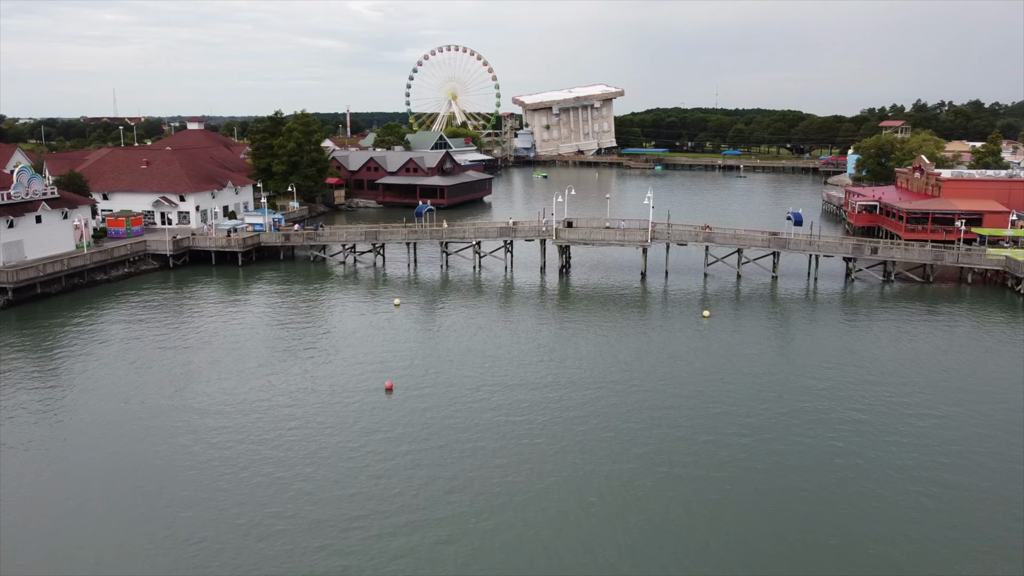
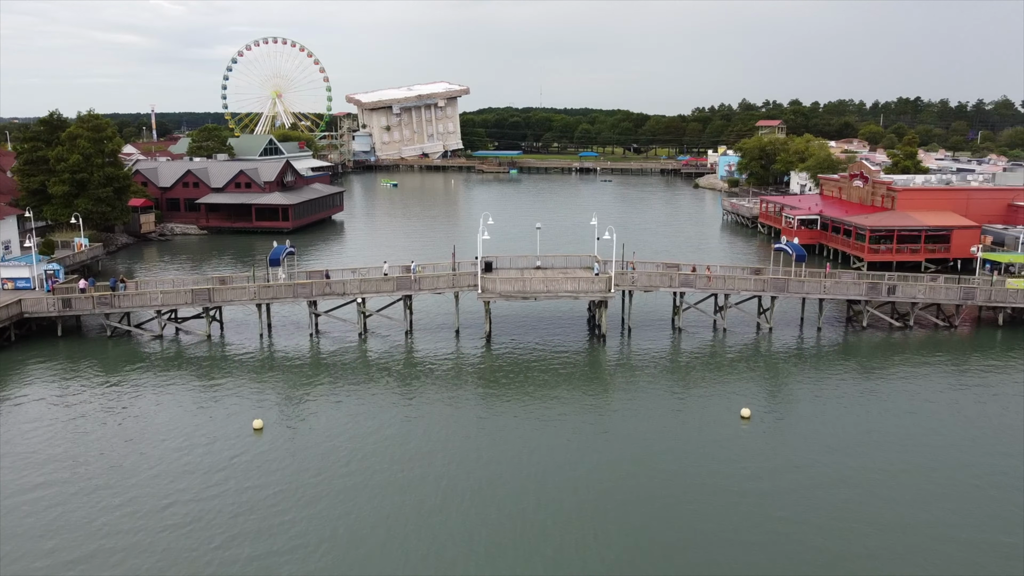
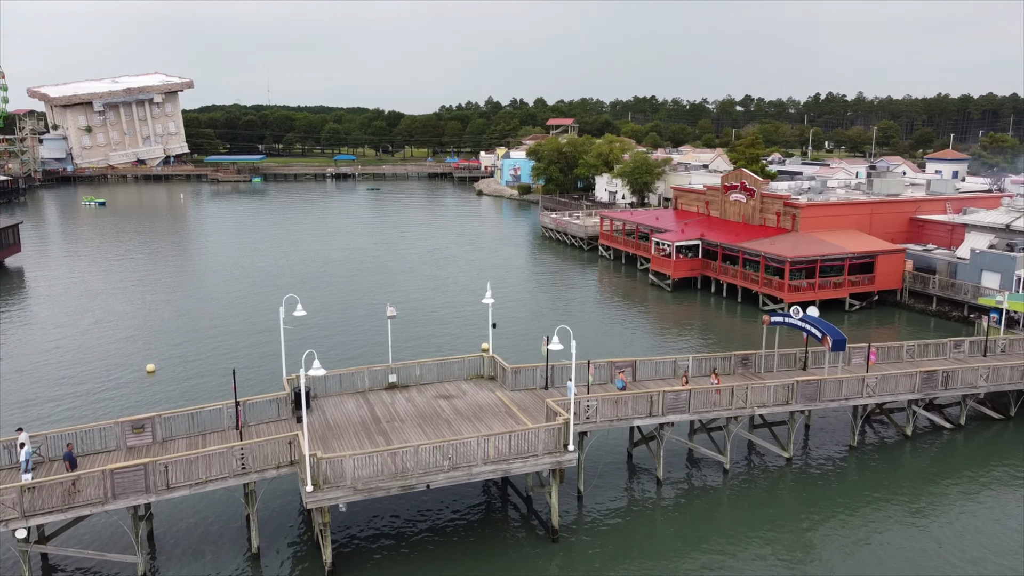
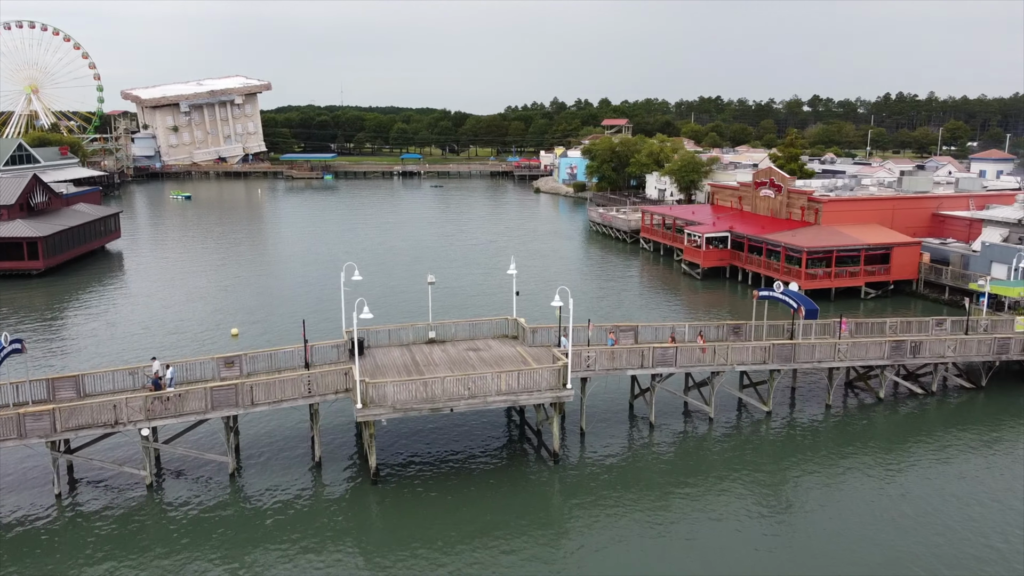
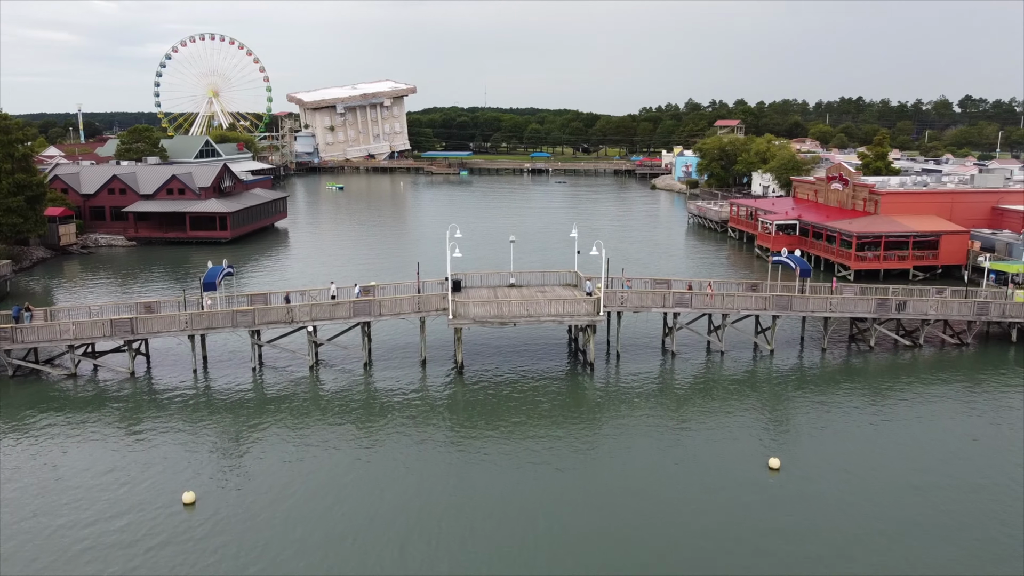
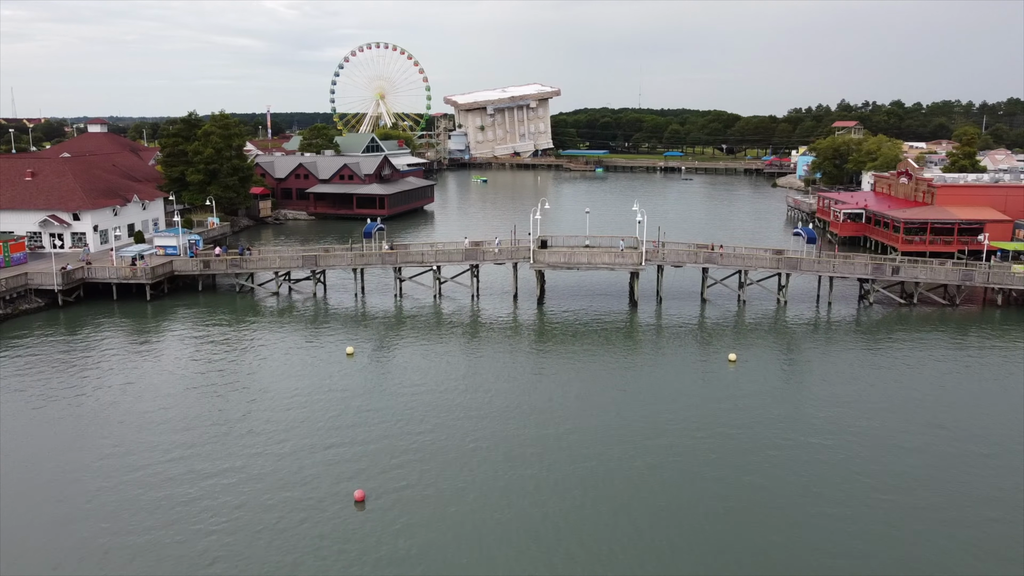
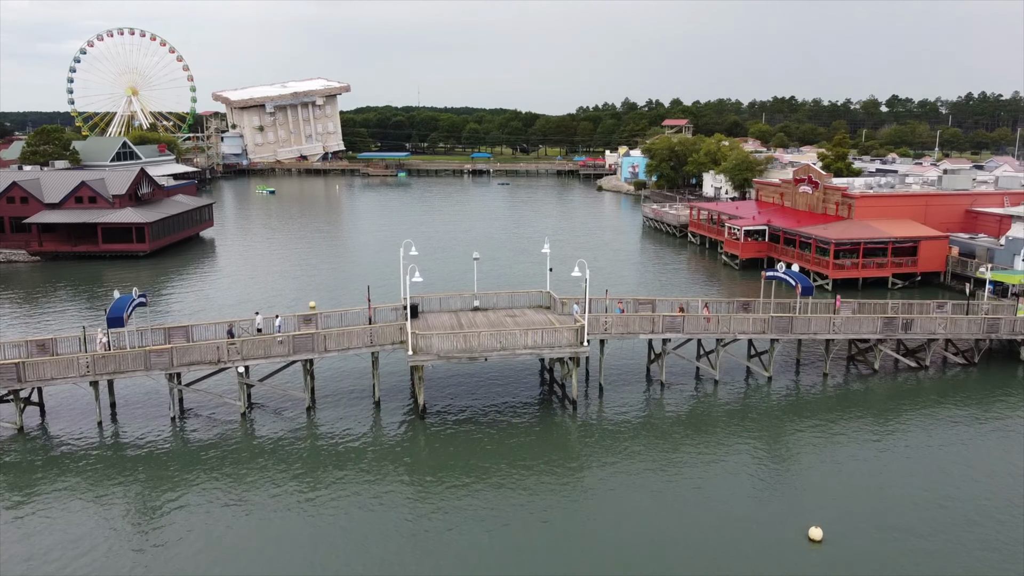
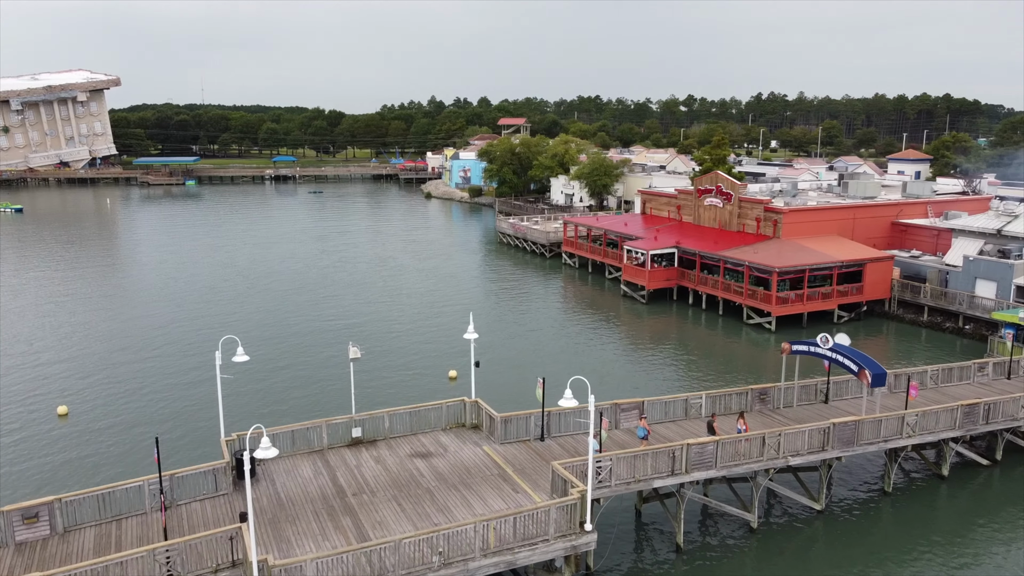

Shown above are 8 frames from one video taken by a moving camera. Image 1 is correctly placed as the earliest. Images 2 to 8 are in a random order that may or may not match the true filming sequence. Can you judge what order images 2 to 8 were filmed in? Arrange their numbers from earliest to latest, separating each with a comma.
6, 2, 5, 7, 4, 3, 8
